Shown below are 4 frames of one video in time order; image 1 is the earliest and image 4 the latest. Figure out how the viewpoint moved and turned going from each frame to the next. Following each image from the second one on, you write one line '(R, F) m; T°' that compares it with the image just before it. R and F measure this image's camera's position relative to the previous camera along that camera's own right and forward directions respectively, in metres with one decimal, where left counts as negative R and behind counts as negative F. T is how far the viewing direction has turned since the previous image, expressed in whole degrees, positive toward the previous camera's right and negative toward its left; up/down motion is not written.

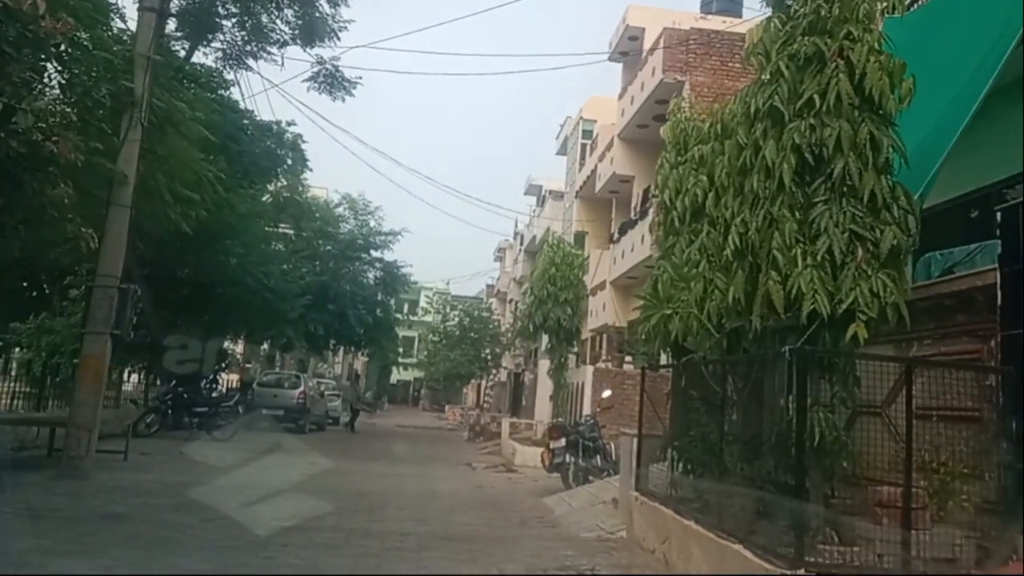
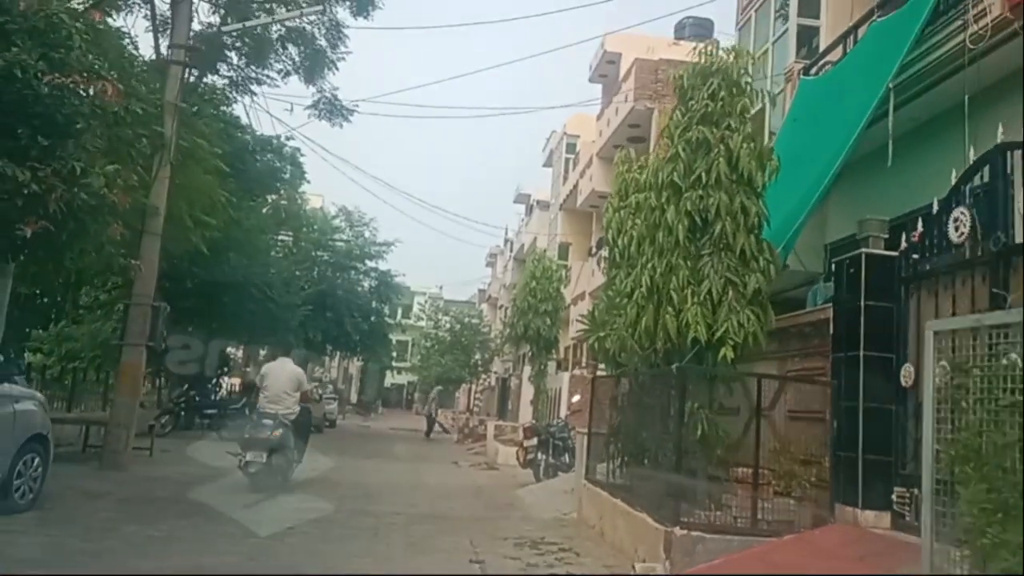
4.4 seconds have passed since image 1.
(+0.3, -1.9) m; 0°
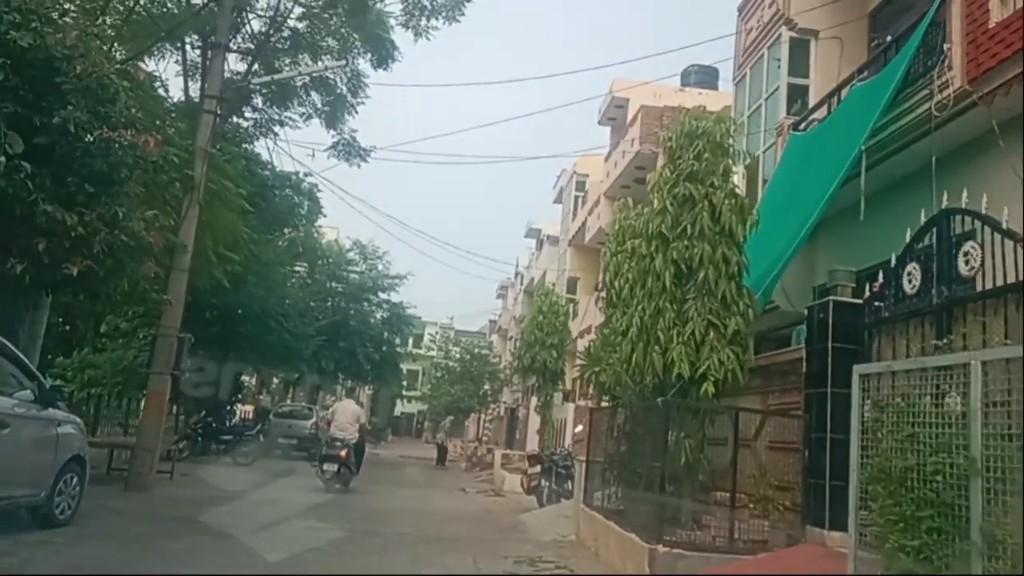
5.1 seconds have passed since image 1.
(+0.1, -0.8) m; -1°
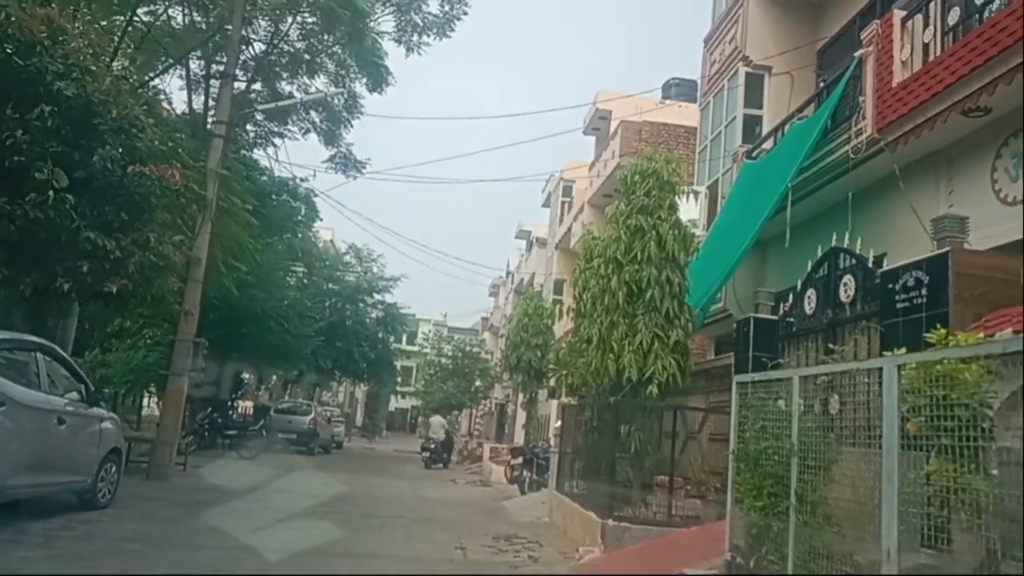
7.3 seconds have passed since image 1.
(+0.2, -1.5) m; 0°
